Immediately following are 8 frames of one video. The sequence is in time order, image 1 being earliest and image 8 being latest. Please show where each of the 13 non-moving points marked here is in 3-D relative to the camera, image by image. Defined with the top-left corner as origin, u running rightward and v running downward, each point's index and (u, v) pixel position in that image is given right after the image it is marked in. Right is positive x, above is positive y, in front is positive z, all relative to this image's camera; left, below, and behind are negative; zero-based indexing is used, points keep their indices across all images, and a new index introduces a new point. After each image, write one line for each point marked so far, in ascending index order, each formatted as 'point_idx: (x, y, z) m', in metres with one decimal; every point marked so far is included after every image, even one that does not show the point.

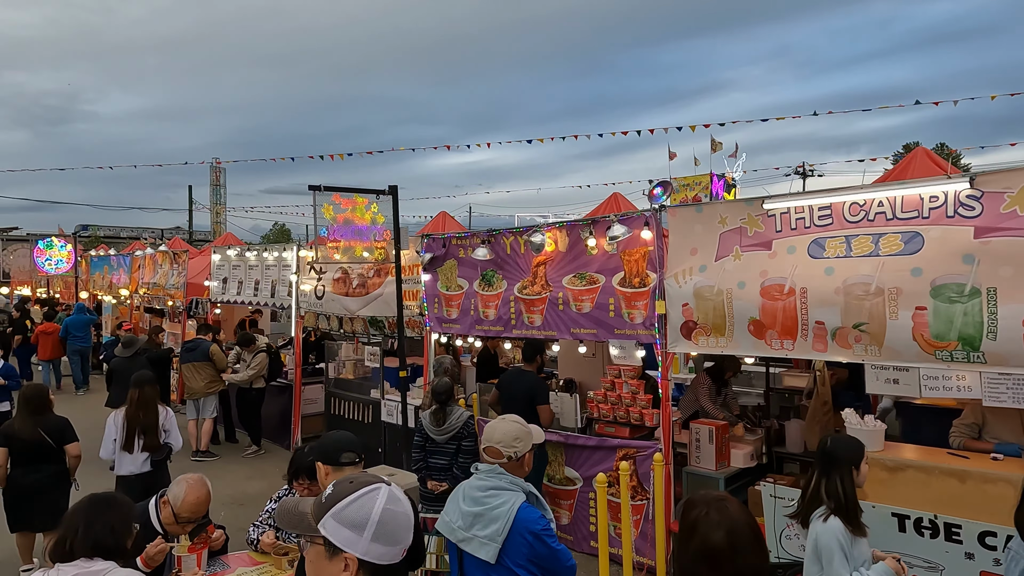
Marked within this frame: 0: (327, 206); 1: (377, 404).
0: (-1.6, +0.7, +5.9) m
1: (-1.4, -1.2, +7.3) m
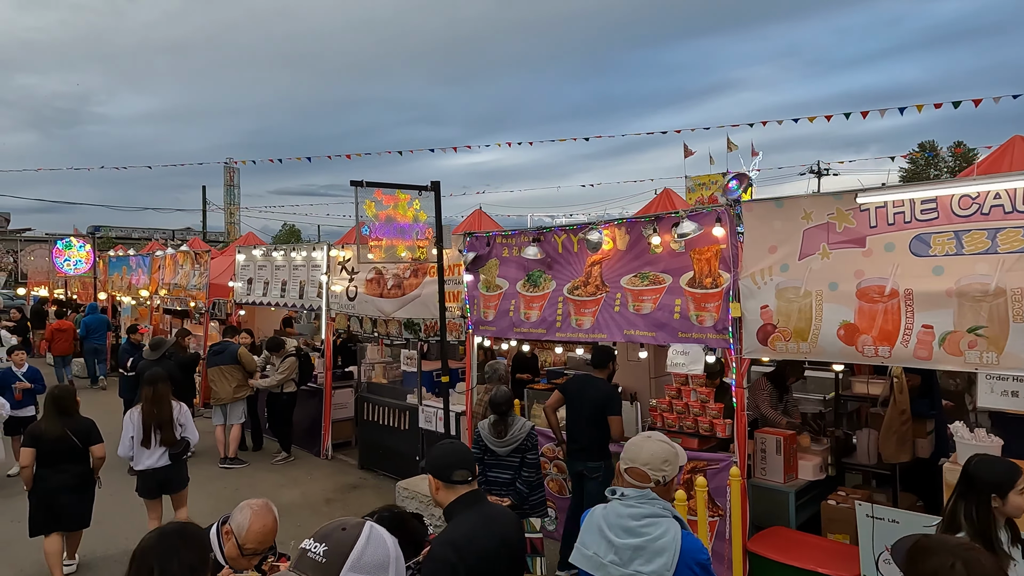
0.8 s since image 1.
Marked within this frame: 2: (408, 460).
0: (-1.2, +0.7, +5.6) m
1: (-1.0, -1.2, +7.0) m
2: (-1.1, -1.8, +7.0) m
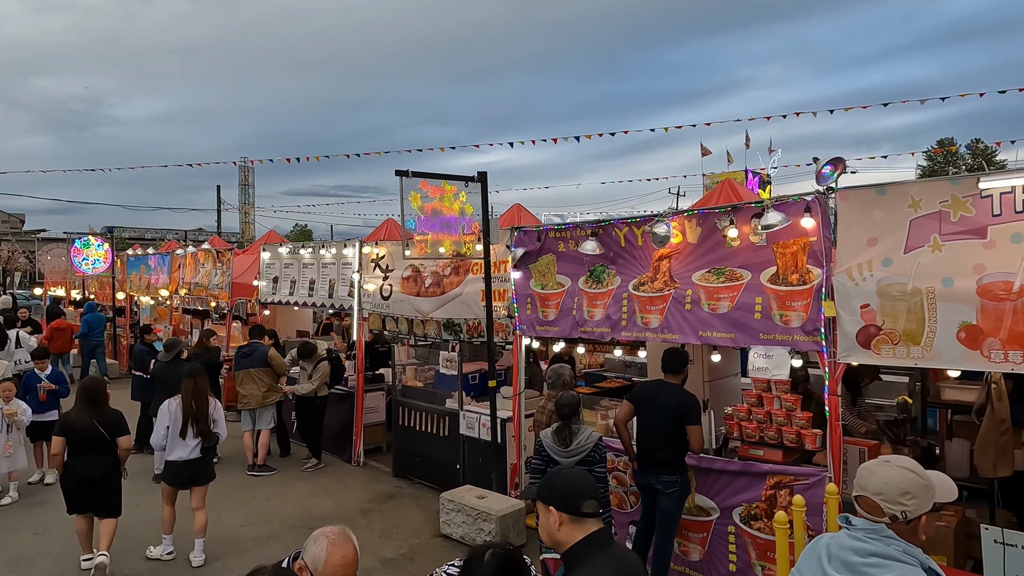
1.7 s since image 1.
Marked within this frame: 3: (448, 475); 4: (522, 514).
0: (-0.7, +0.7, +5.2) m
1: (-0.5, -1.2, +6.6) m
2: (-0.6, -1.8, +6.7) m
3: (-0.6, -1.8, +6.6) m
4: (+0.1, -1.8, +5.4) m
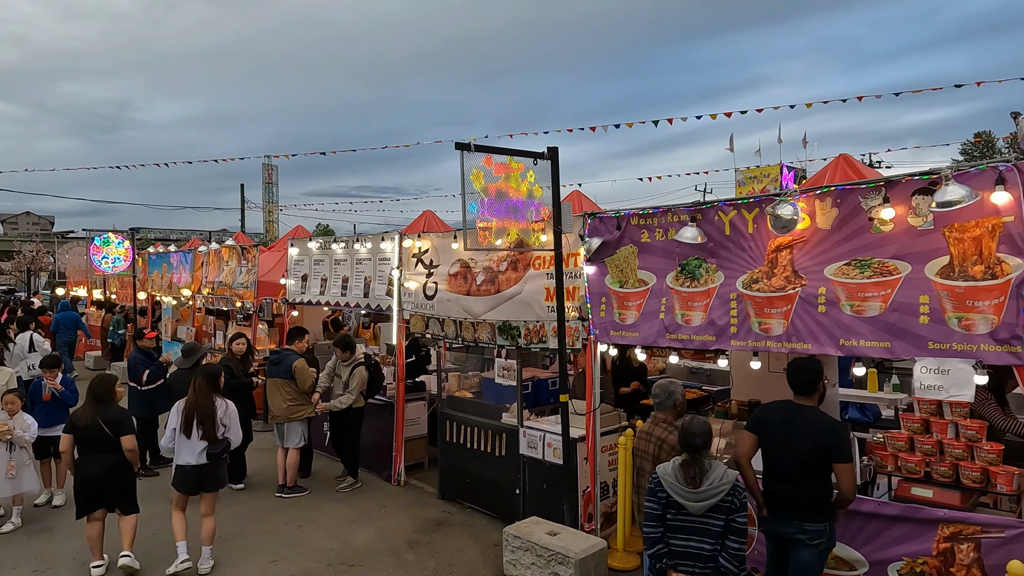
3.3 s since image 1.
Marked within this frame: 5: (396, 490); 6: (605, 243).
0: (-0.2, +0.7, +4.3) m
1: (0.0, -1.2, +5.7) m
2: (-0.1, -1.7, +5.8) m
3: (0.0, -1.8, +5.7) m
4: (+0.6, -1.8, +4.5) m
5: (-1.2, -2.0, +6.7) m
6: (+0.7, +0.3, +4.9) m
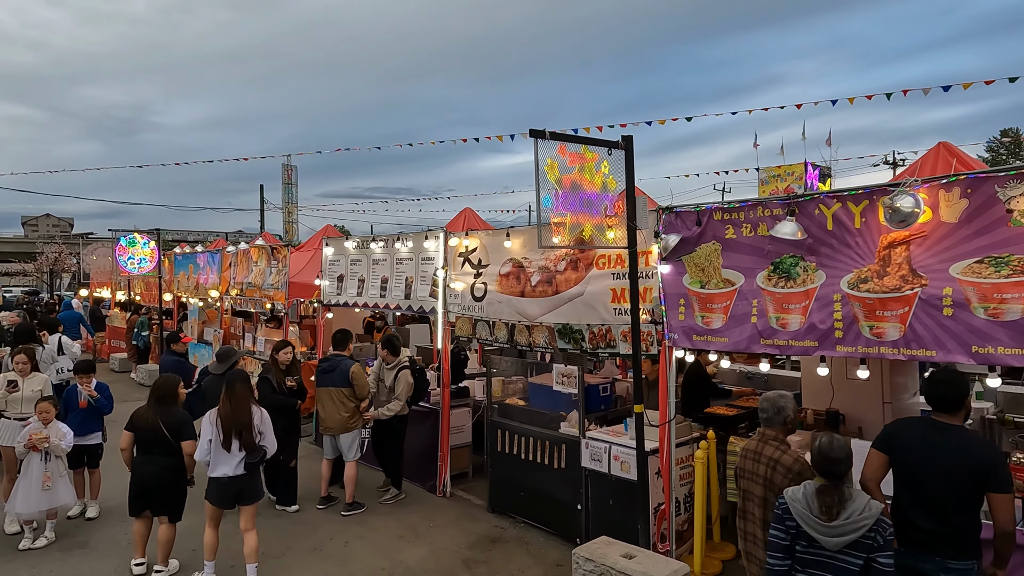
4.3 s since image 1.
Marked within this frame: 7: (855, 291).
0: (+0.2, +0.7, +3.9) m
1: (+0.5, -1.2, +5.3) m
2: (+0.4, -1.8, +5.4) m
3: (+0.4, -1.8, +5.4) m
4: (+1.1, -1.8, +4.1) m
5: (-0.7, -2.0, +6.4) m
6: (+1.1, +0.3, +4.5) m
7: (+1.9, 0.0, +3.7) m
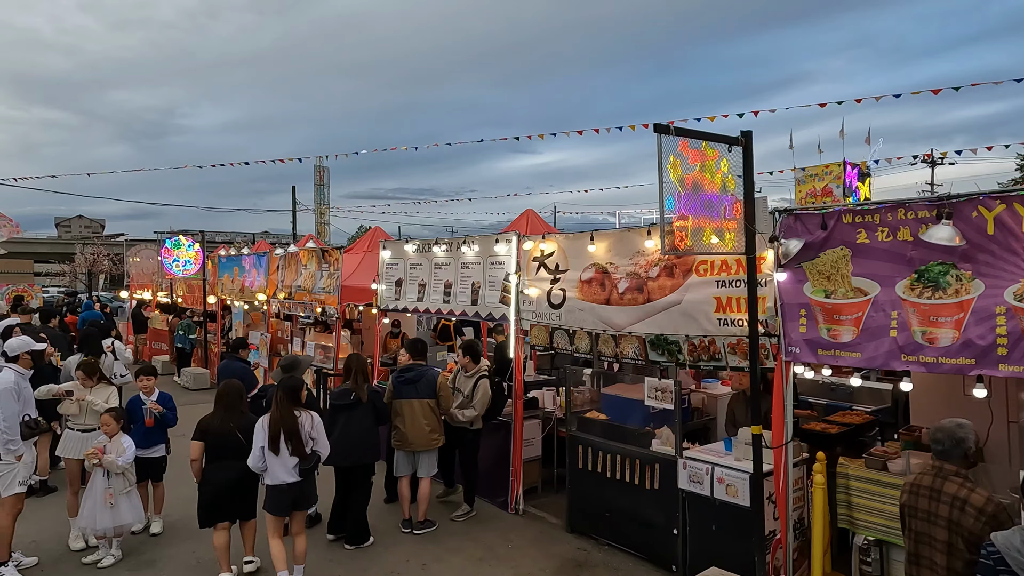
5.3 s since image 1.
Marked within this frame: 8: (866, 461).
0: (+0.8, +0.7, +3.6) m
1: (+1.2, -1.3, +5.0) m
2: (+1.1, -1.8, +5.1) m
3: (+1.1, -1.9, +5.0) m
4: (+1.7, -1.8, +3.7) m
5: (0.0, -2.1, +6.1) m
6: (+1.8, +0.3, +4.1) m
7: (+2.5, -0.1, +3.3) m
8: (+2.5, -1.2, +4.8) m
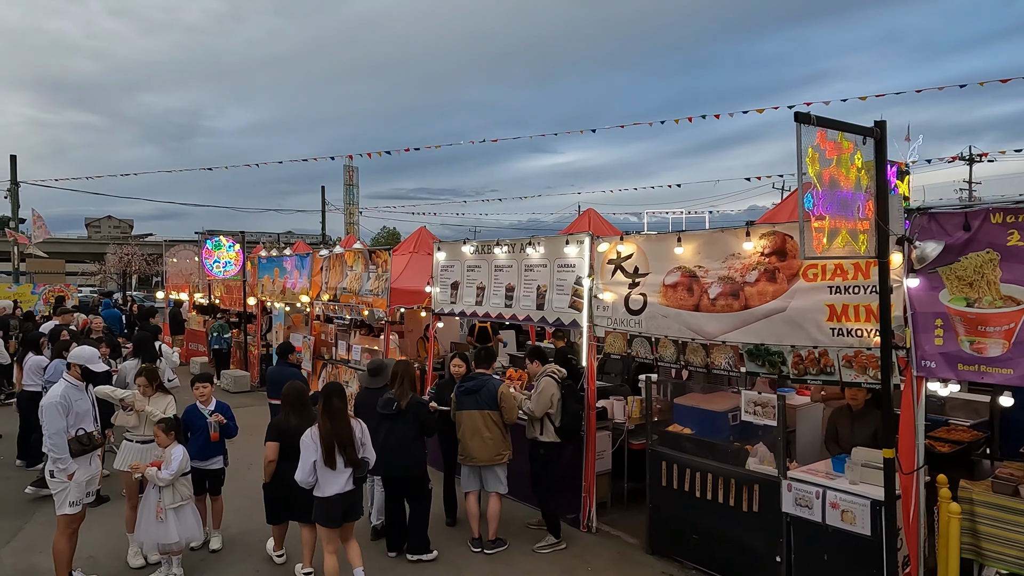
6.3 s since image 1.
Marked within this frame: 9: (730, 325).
0: (+1.4, +0.6, +3.2) m
1: (+1.8, -1.3, +4.6) m
2: (+1.7, -1.8, +4.7) m
3: (+1.7, -1.9, +4.6) m
4: (+2.2, -1.9, +3.3) m
5: (+0.7, -2.1, +5.7) m
6: (+2.3, +0.2, +3.7) m
7: (+3.0, -0.1, +2.9) m
8: (+3.1, -1.3, +4.4) m
9: (+1.5, -0.3, +4.8) m
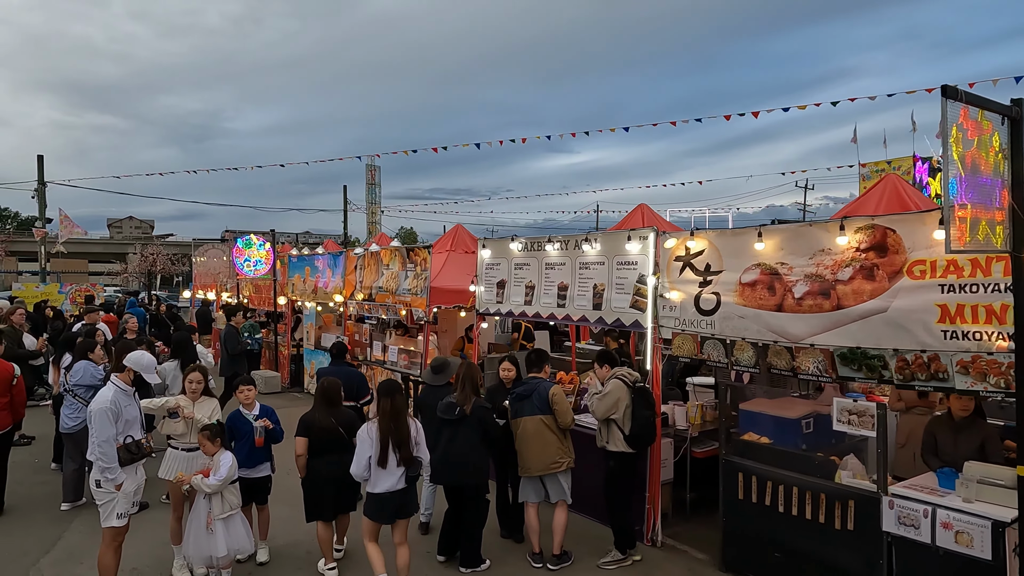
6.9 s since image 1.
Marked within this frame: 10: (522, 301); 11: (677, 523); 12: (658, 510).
0: (+1.8, +0.6, +2.8) m
1: (+2.2, -1.3, +4.2) m
2: (+2.1, -1.8, +4.3) m
3: (+2.1, -1.9, +4.2) m
4: (+2.7, -1.9, +2.9) m
5: (+1.2, -2.1, +5.3) m
6: (+2.8, +0.2, +3.3) m
7: (+3.4, -0.1, +2.4) m
8: (+3.5, -1.3, +4.0) m
9: (+2.0, -0.2, +4.5) m
10: (+0.1, -0.1, +7.1) m
11: (+1.5, -2.1, +5.9) m
12: (+1.2, -1.8, +5.6) m
